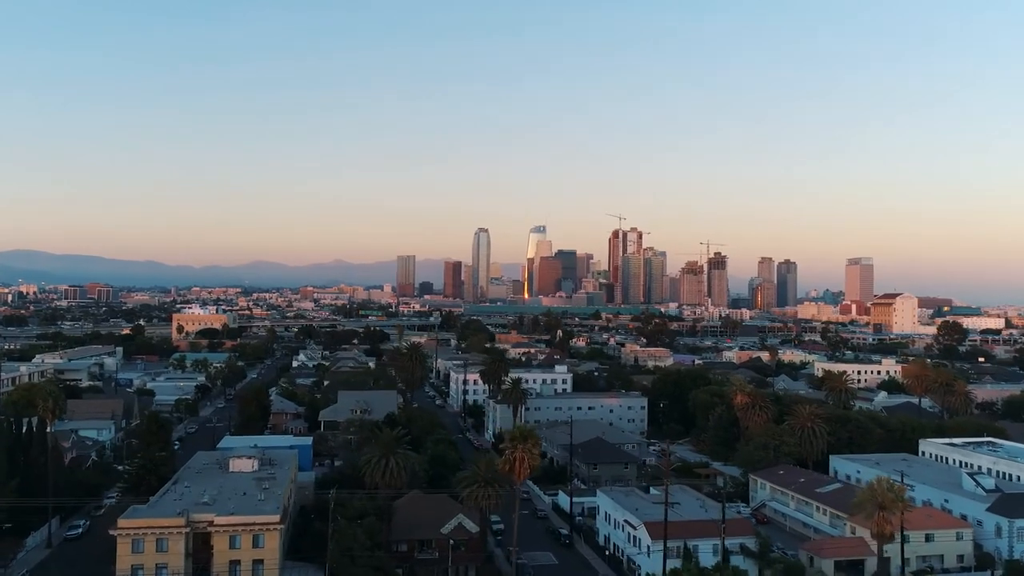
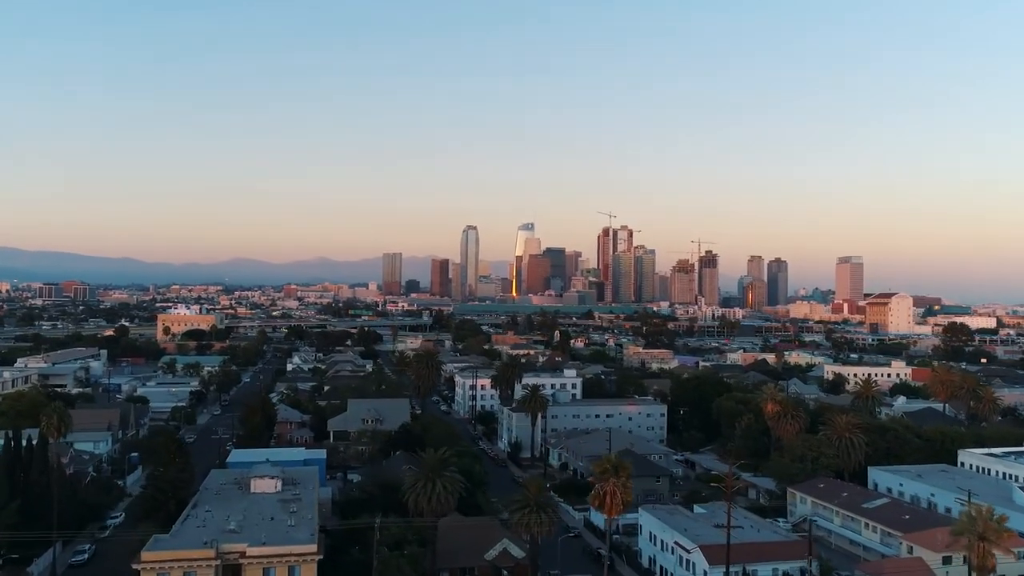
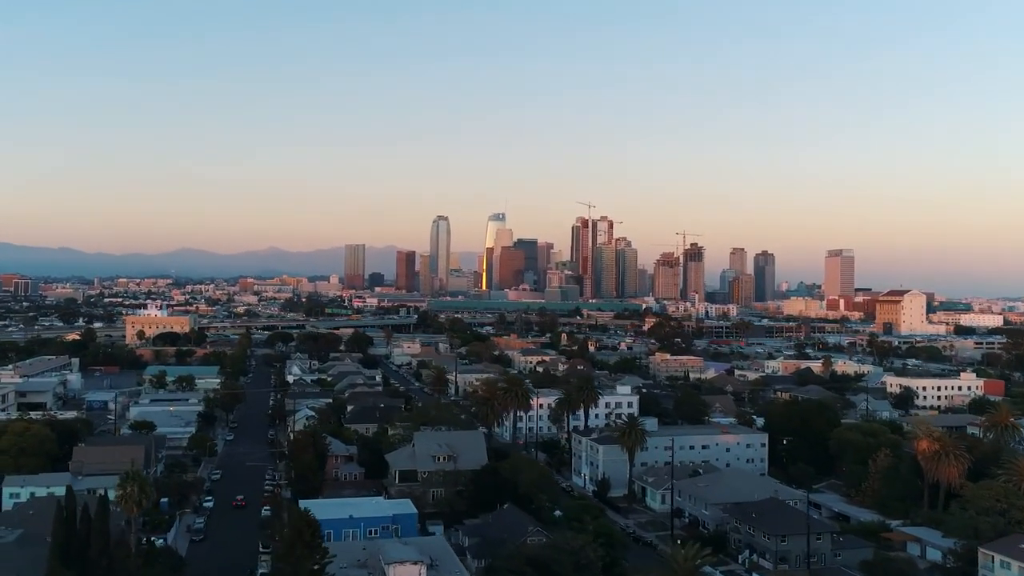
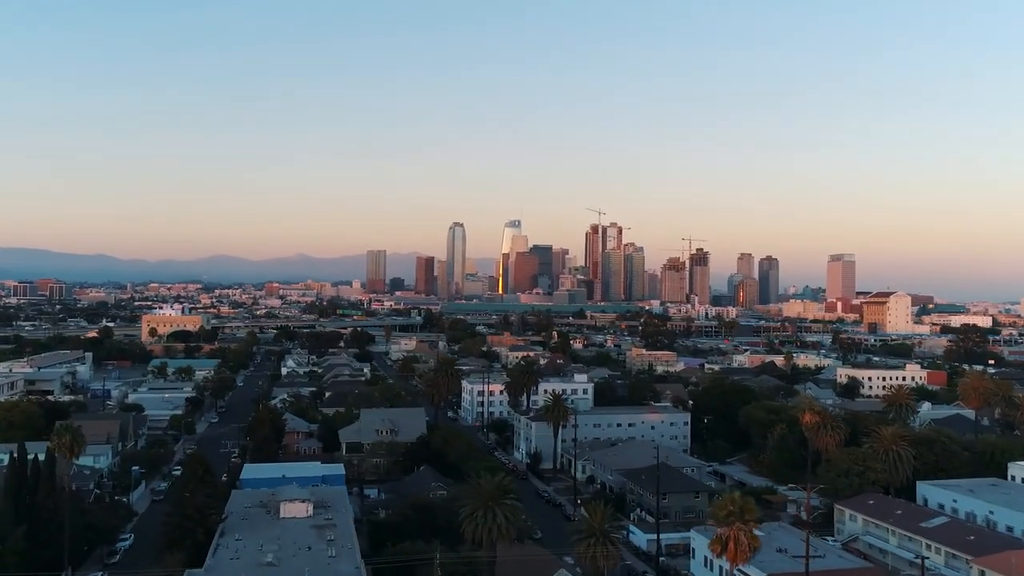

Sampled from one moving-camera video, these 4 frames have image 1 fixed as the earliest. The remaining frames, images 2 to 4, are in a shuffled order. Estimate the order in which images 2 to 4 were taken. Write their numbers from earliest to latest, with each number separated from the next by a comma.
2, 4, 3
